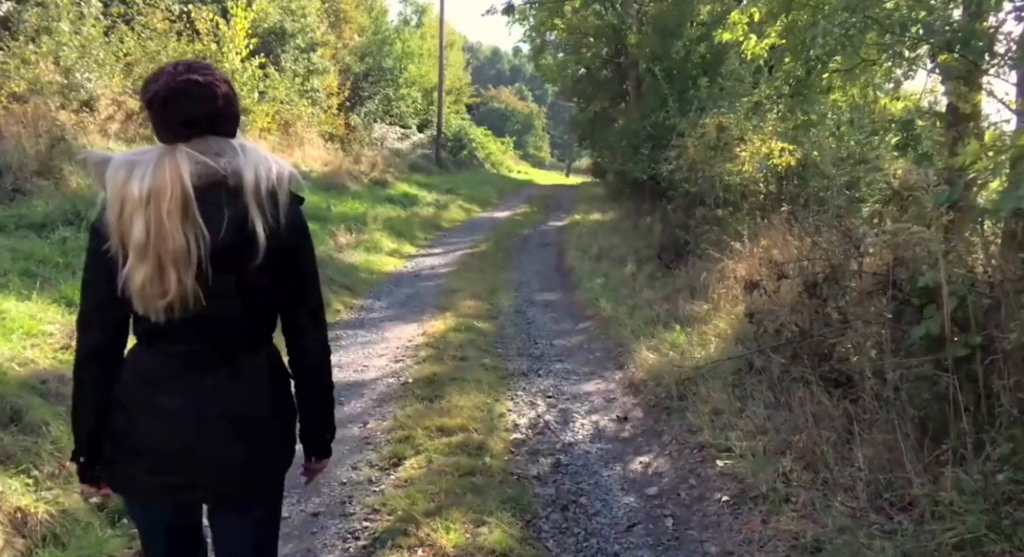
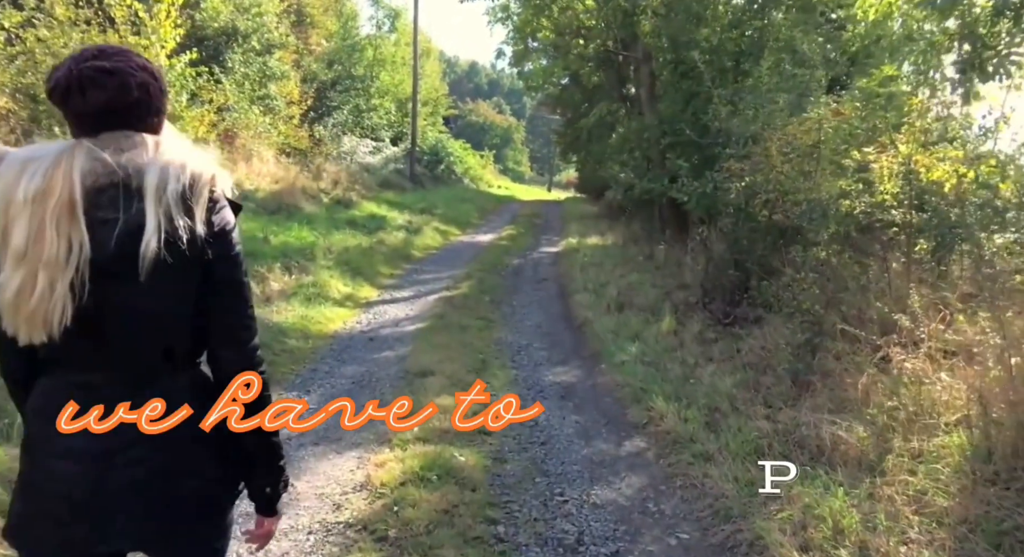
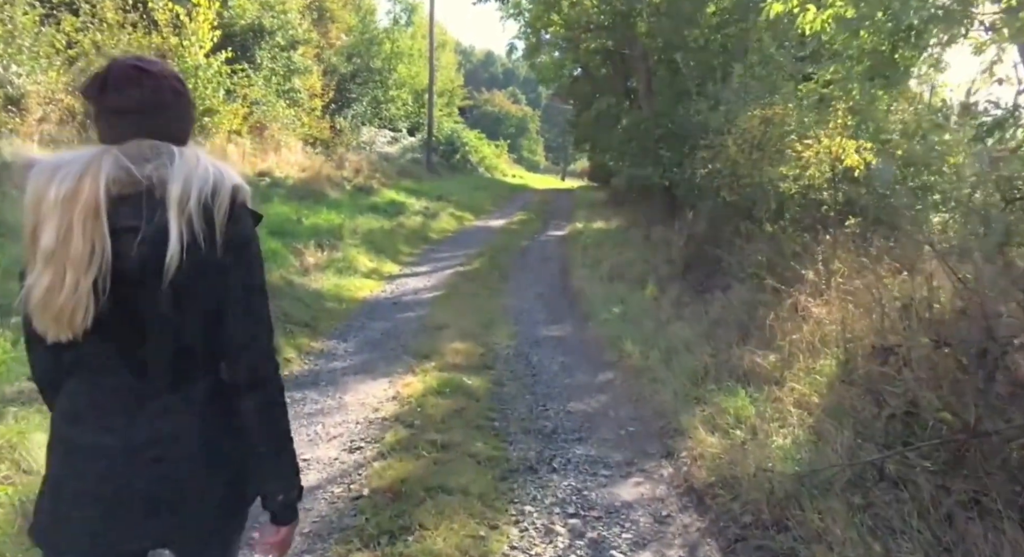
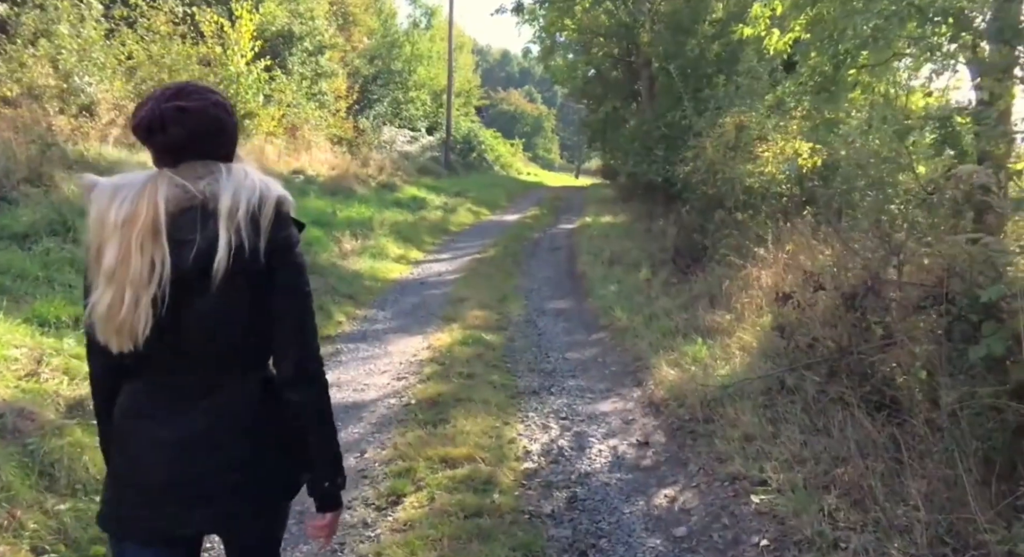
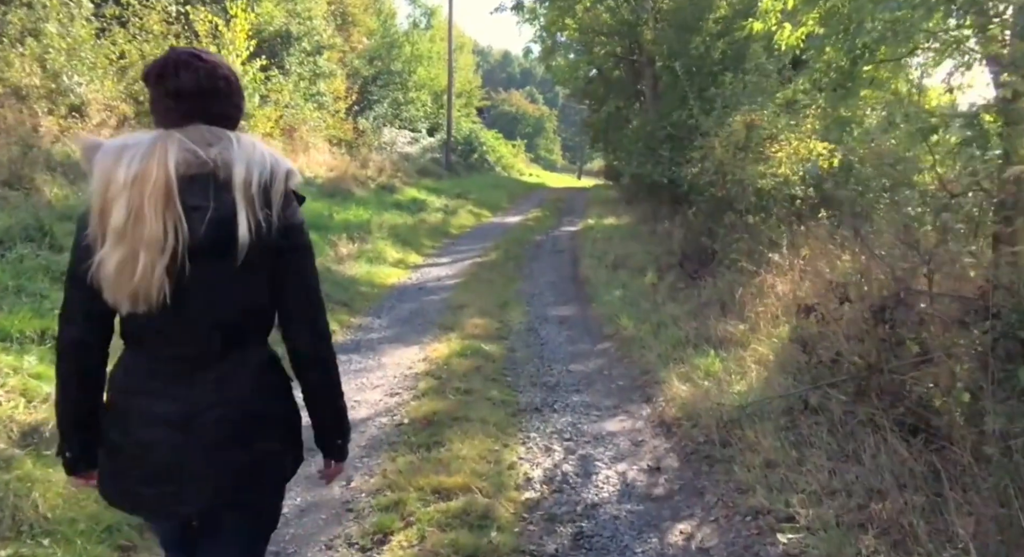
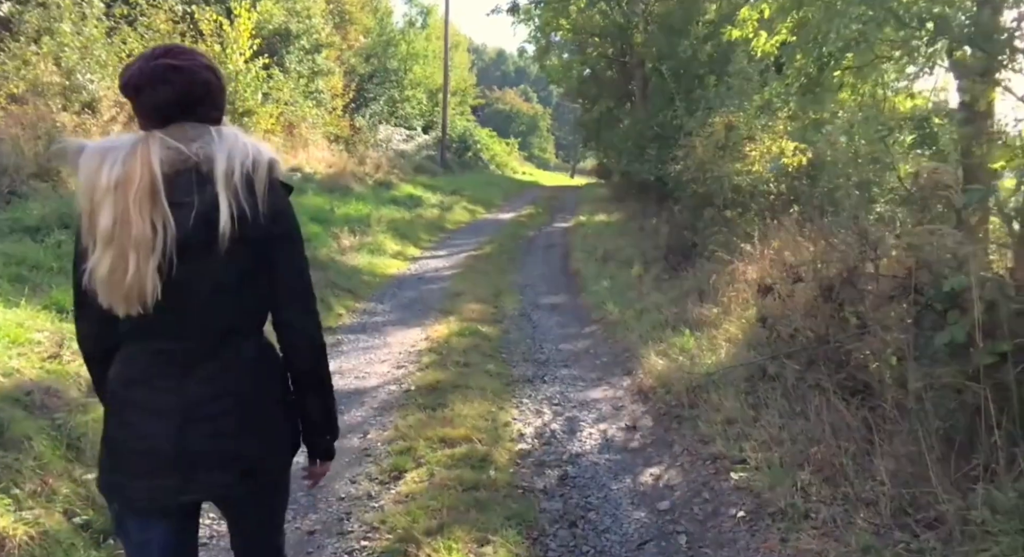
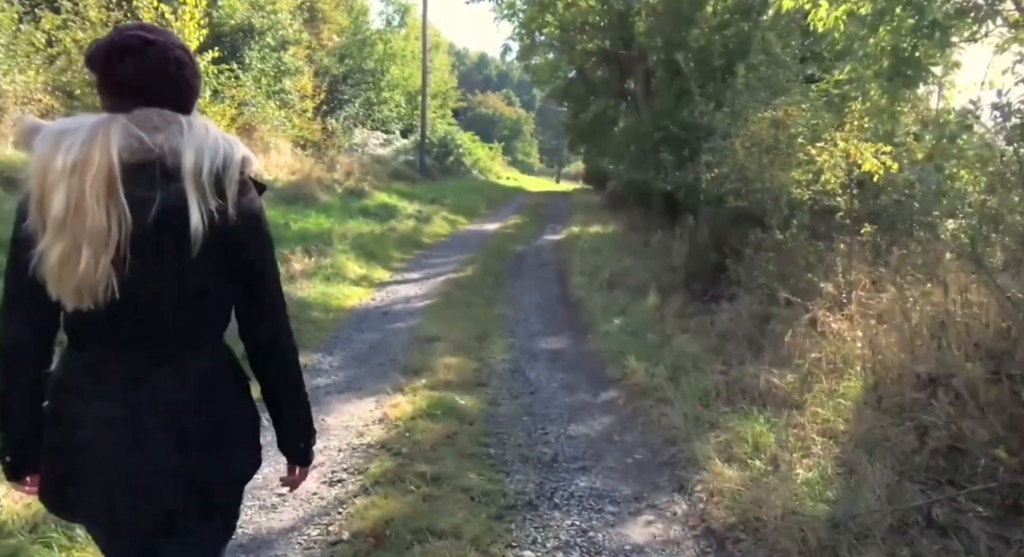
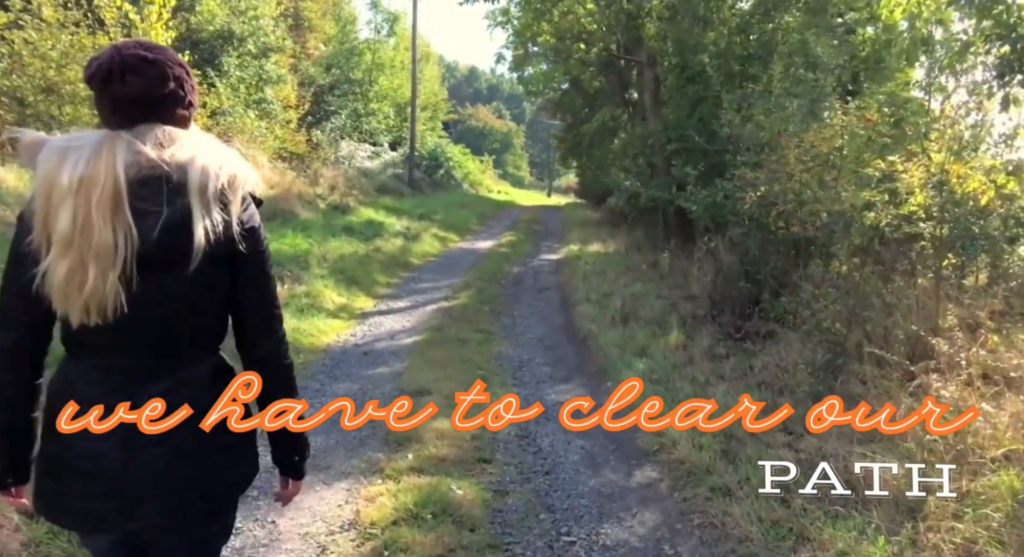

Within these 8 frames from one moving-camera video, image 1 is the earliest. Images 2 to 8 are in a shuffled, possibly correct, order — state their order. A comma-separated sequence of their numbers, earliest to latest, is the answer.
6, 4, 5, 3, 7, 2, 8
